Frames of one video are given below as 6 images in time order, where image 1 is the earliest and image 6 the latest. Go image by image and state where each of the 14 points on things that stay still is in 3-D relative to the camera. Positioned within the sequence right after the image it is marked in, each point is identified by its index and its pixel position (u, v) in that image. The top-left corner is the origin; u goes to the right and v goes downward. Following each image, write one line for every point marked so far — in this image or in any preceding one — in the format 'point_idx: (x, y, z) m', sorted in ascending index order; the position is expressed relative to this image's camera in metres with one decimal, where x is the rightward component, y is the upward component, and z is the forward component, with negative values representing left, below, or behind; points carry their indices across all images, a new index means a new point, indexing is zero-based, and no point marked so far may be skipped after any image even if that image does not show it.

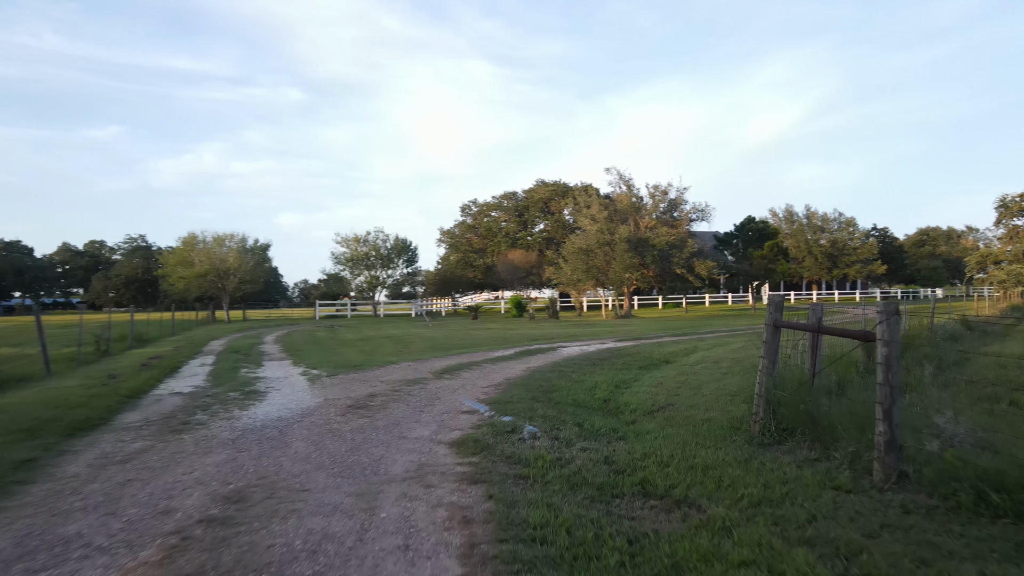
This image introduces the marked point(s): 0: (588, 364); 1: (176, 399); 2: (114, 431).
0: (+1.4, -1.3, +12.9) m
1: (-4.3, -1.4, +9.4) m
2: (-3.8, -1.3, +7.0) m
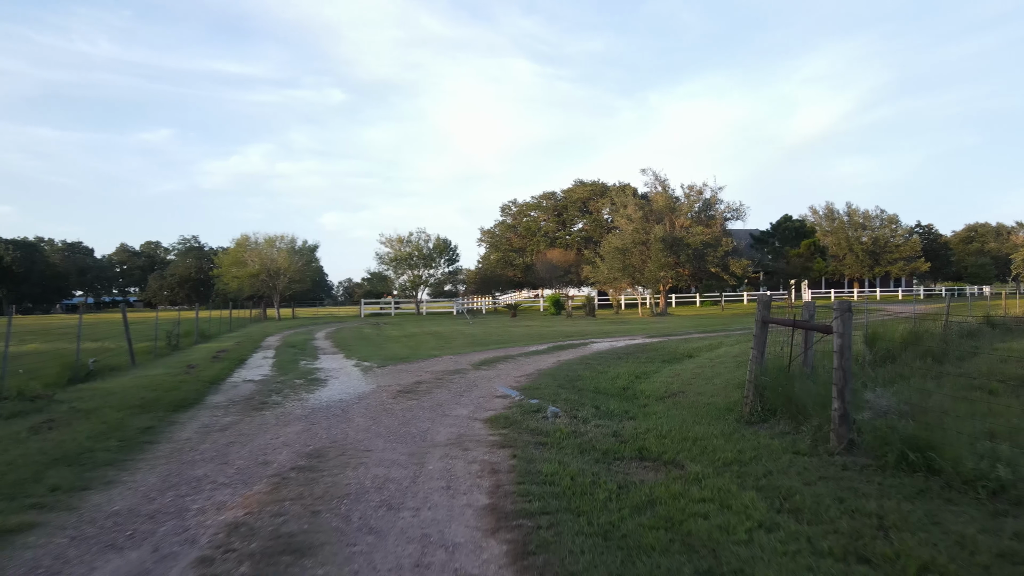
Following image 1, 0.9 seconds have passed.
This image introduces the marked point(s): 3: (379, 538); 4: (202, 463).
0: (+2.0, -1.3, +14.0) m
1: (-3.8, -1.4, +10.8) m
2: (-3.5, -1.4, +8.4) m
3: (-0.7, -1.4, +4.0) m
4: (-2.4, -1.4, +5.7) m
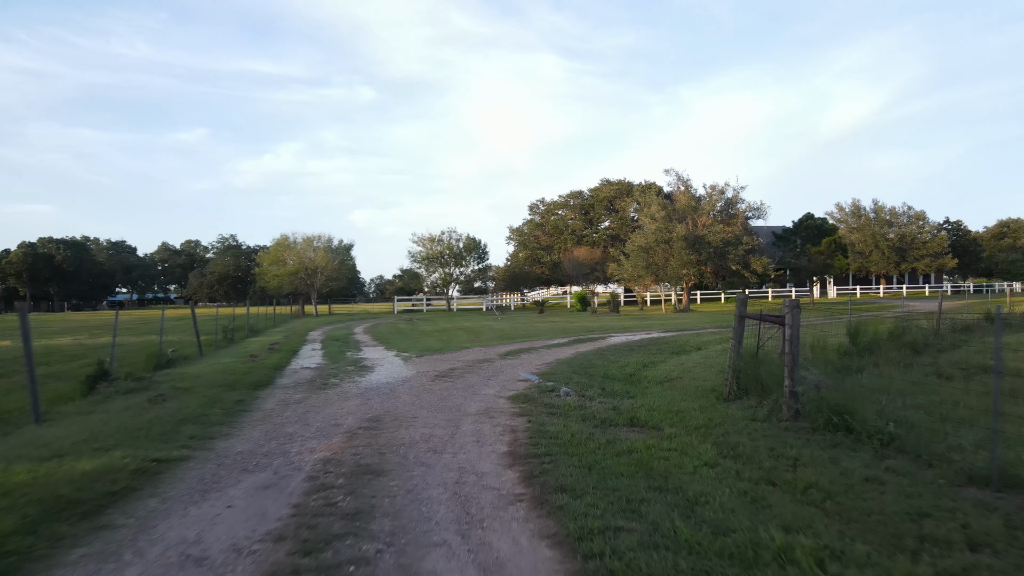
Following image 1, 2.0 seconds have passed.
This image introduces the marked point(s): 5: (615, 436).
0: (+2.5, -1.3, +15.6) m
1: (-3.5, -1.4, +12.6) m
2: (-3.2, -1.4, +10.2) m
3: (-0.6, -1.4, +5.7) m
4: (-2.2, -1.4, +7.4) m
5: (+1.0, -1.4, +6.9) m
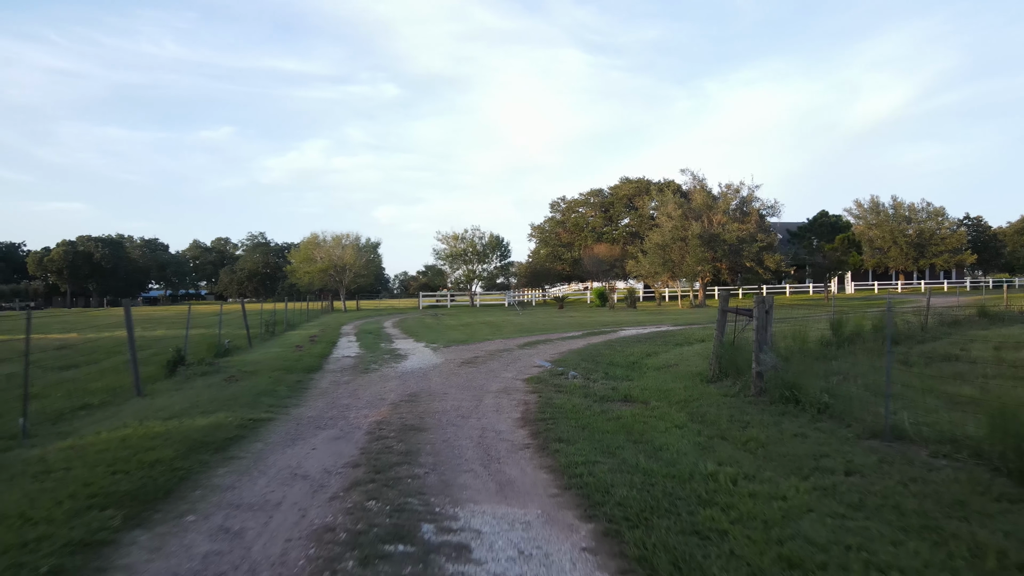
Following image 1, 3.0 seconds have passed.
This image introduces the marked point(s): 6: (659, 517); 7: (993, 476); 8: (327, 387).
0: (+2.9, -1.2, +17.1) m
1: (-3.1, -1.4, +14.3) m
2: (-3.0, -1.3, +11.9) m
3: (-0.5, -1.4, +7.3) m
4: (-2.1, -1.4, +9.1) m
5: (+1.1, -1.4, +8.5) m
6: (+0.9, -1.3, +4.3) m
7: (+3.2, -1.3, +5.0) m
8: (-2.5, -1.4, +10.1) m
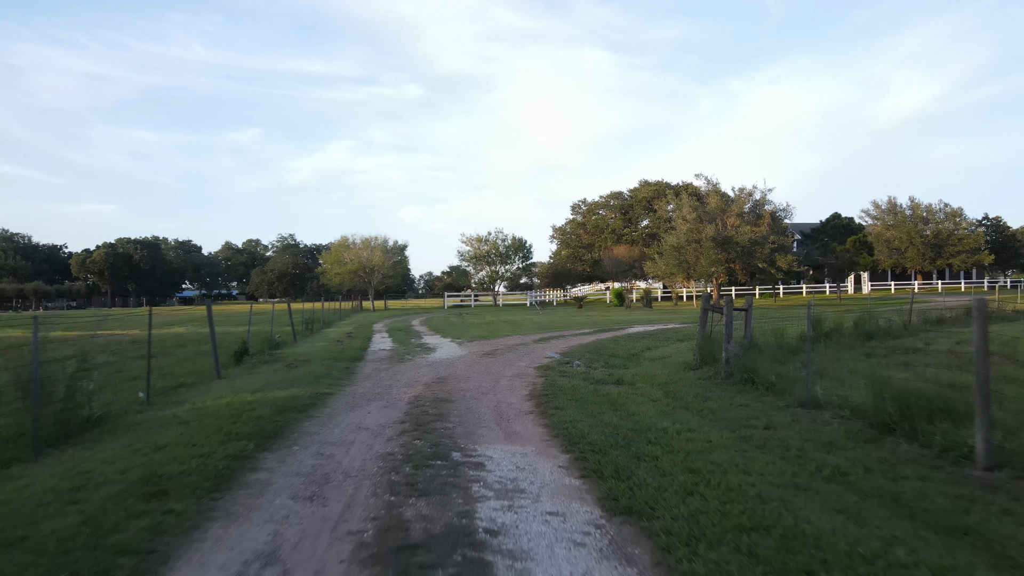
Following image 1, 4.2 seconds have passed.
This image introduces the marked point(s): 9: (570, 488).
0: (+3.3, -1.3, +19.0) m
1: (-2.8, -1.4, +16.4) m
2: (-2.7, -1.4, +14.0) m
3: (-0.4, -1.4, +9.3) m
4: (-1.9, -1.4, +11.1) m
5: (+1.3, -1.4, +10.4) m
6: (+0.9, -1.4, +6.3) m
7: (+3.3, -1.3, +6.8) m
8: (-2.3, -1.4, +12.1) m
9: (+0.4, -1.4, +5.2) m
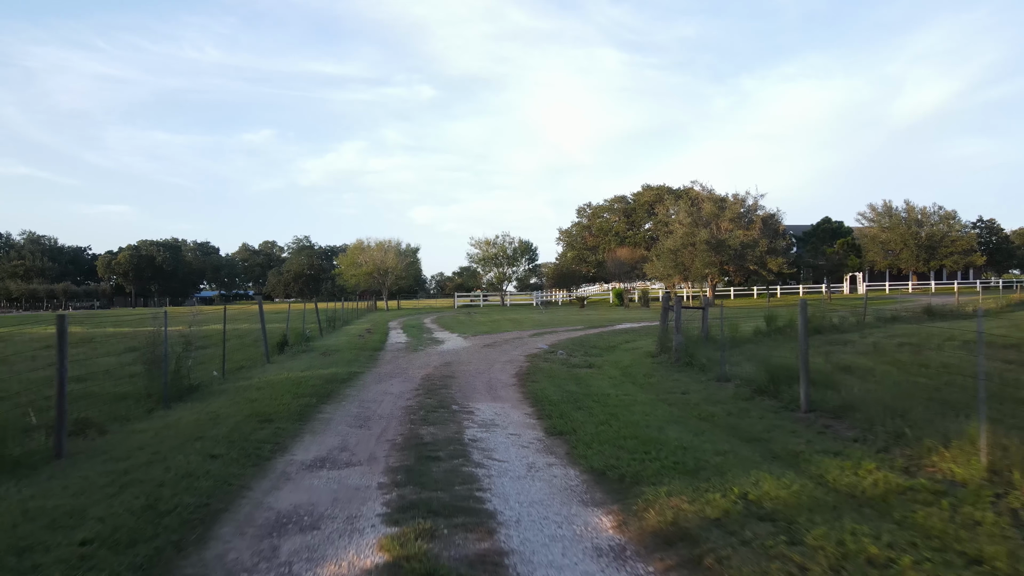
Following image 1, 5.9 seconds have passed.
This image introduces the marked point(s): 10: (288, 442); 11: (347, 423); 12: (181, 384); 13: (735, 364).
0: (+3.3, -1.3, +21.6) m
1: (-2.9, -1.5, +19.1) m
2: (-2.8, -1.4, +16.7) m
3: (-0.6, -1.5, +12.0) m
4: (-2.1, -1.4, +13.9) m
5: (+1.1, -1.5, +13.1) m
6: (+0.7, -1.4, +9.0) m
7: (+3.1, -1.3, +9.5) m
8: (-2.5, -1.4, +14.9) m
9: (+0.2, -1.5, +7.9) m
10: (-2.0, -1.4, +6.4) m
11: (-1.7, -1.4, +7.6) m
12: (-4.4, -1.3, +9.8) m
13: (+3.5, -1.2, +11.4) m
